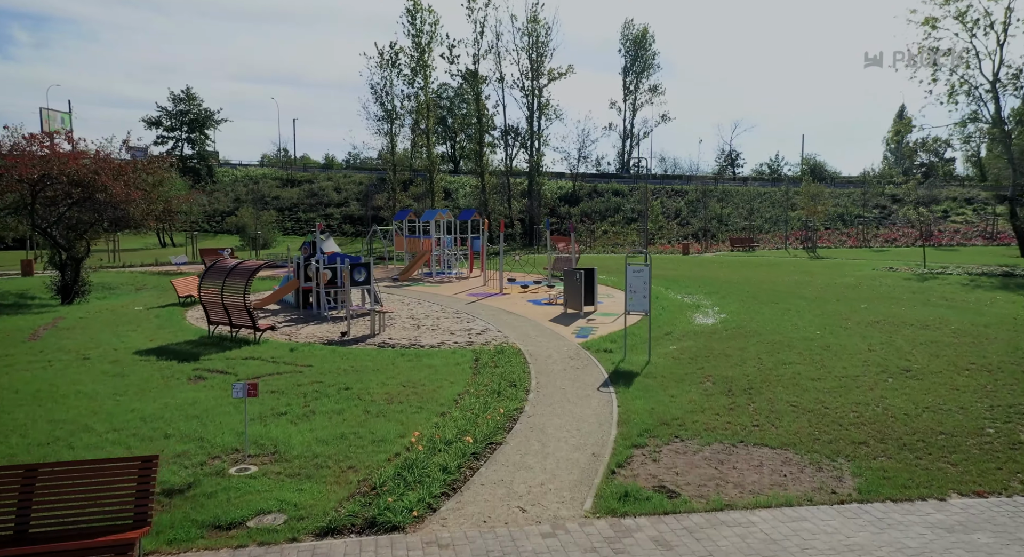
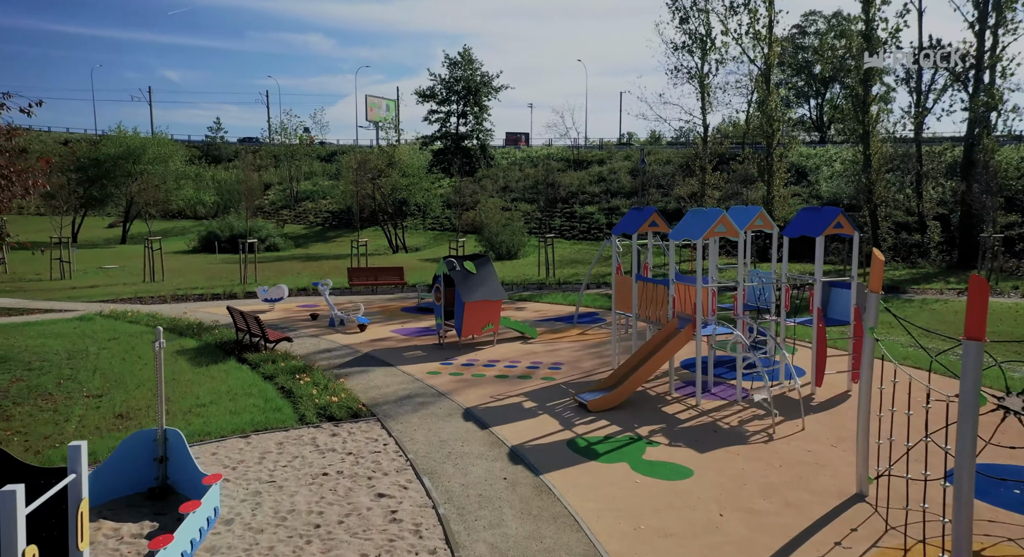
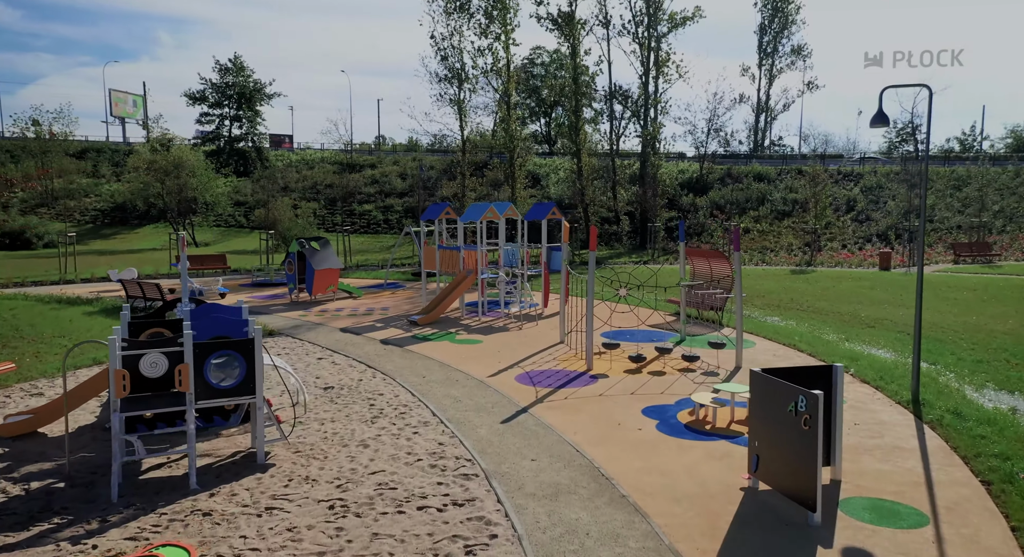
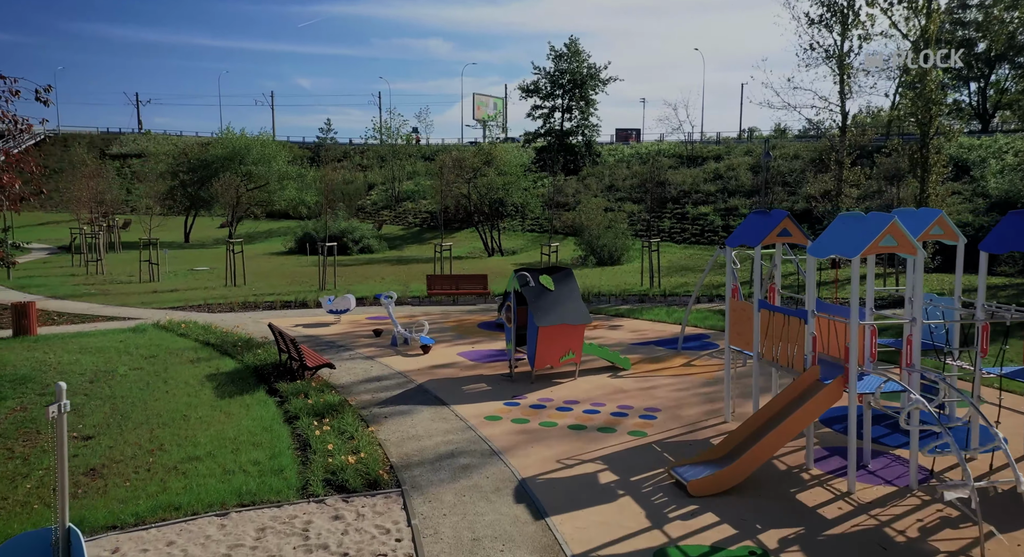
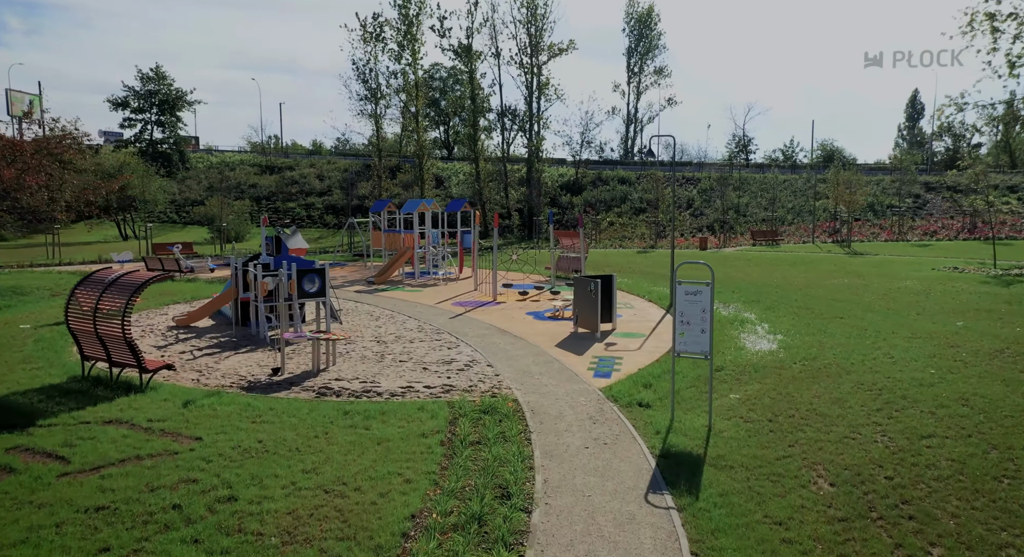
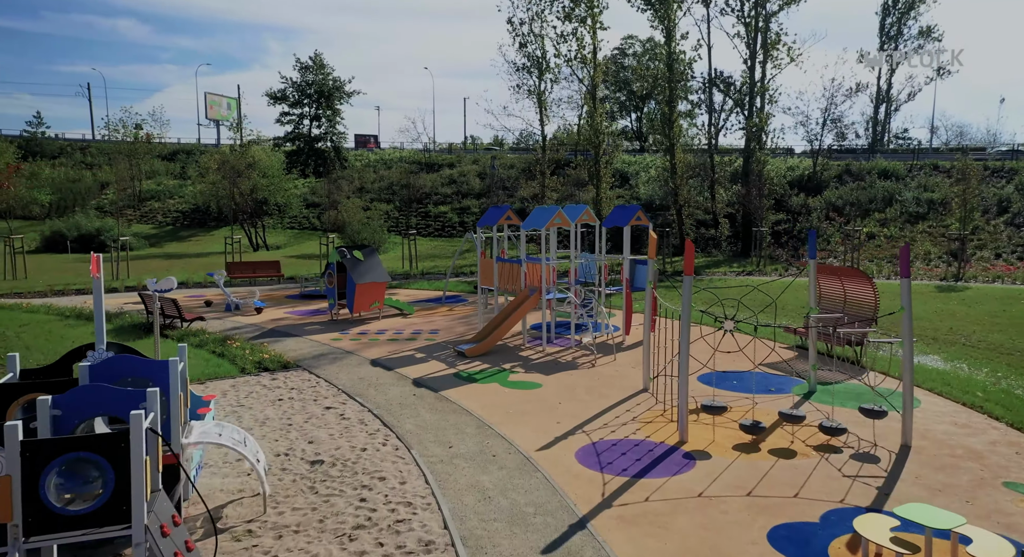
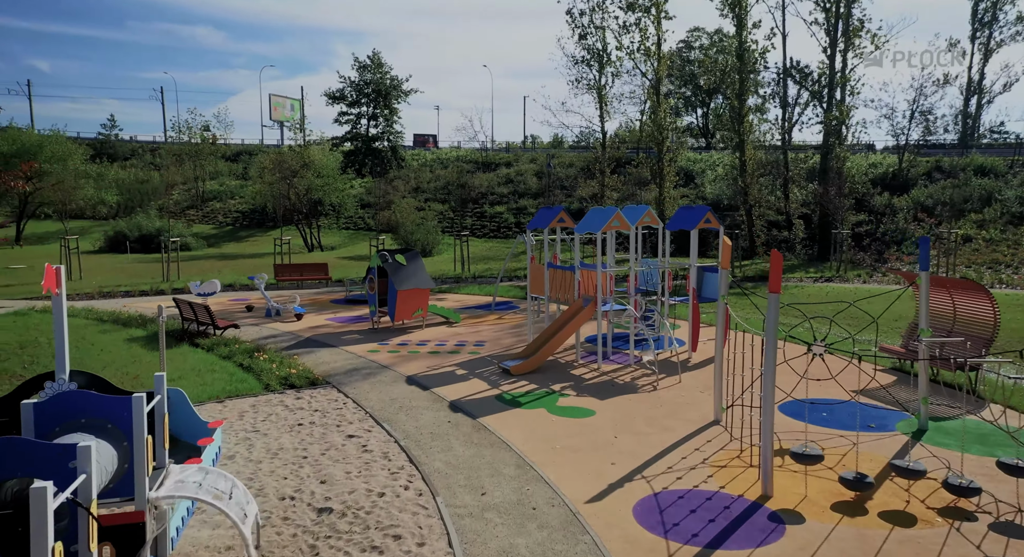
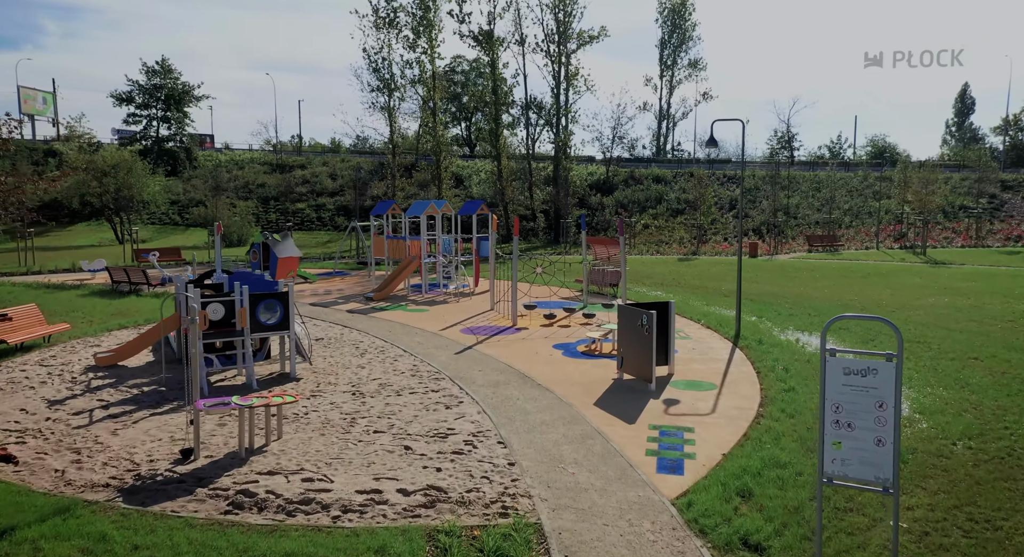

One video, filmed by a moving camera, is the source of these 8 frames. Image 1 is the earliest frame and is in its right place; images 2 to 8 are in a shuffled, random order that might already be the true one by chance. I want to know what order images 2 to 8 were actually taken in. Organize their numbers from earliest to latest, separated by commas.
5, 8, 3, 6, 7, 2, 4
